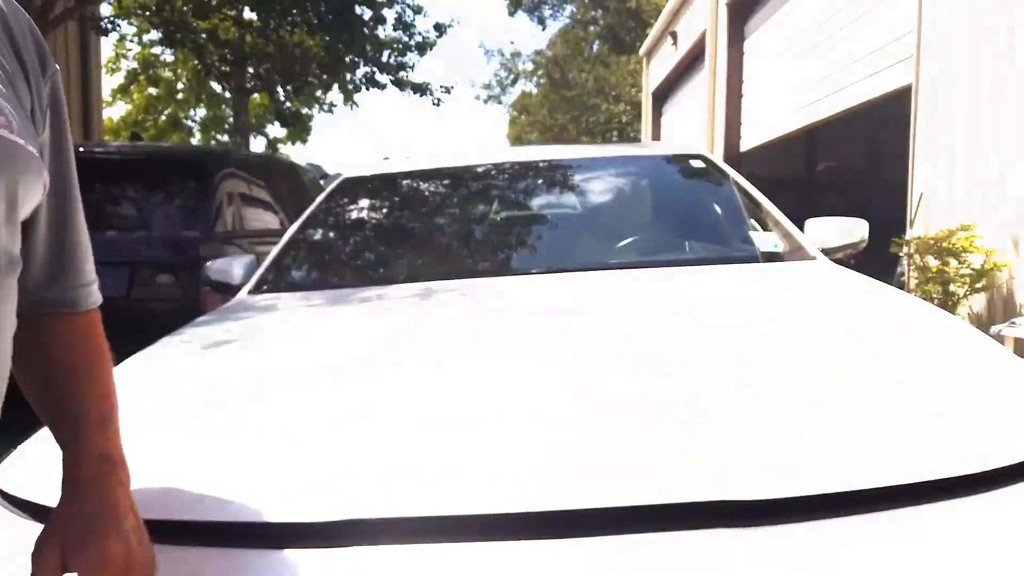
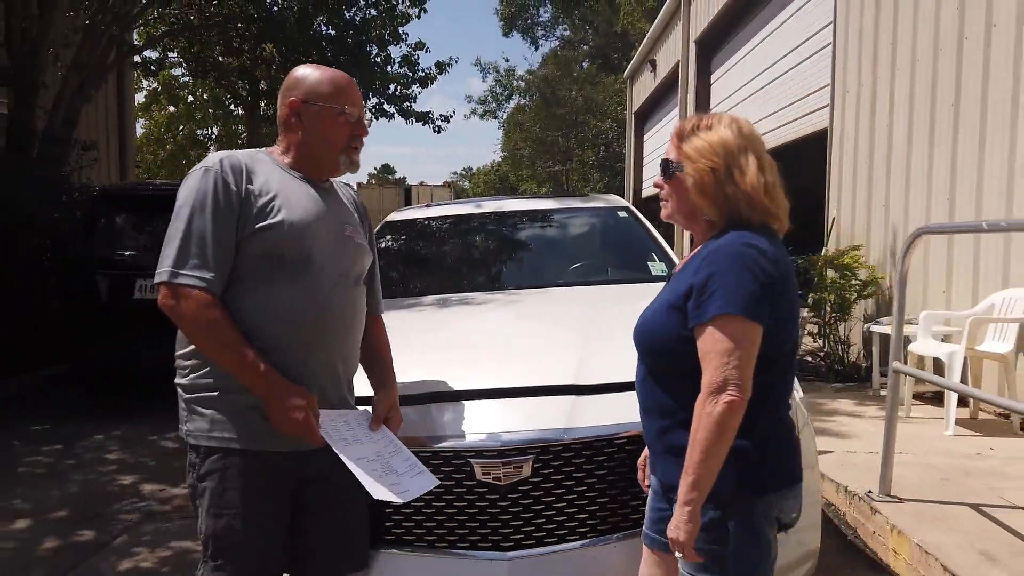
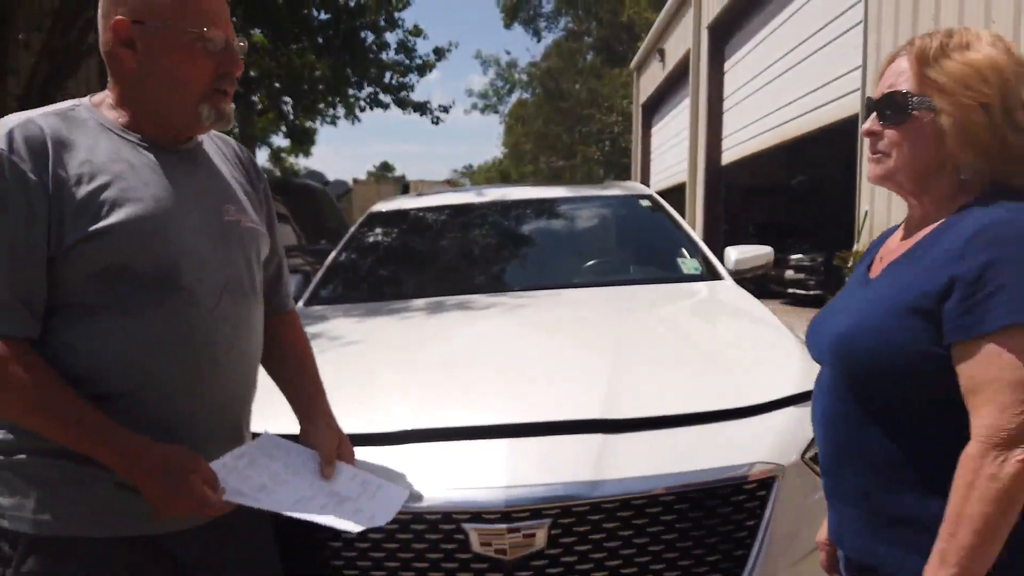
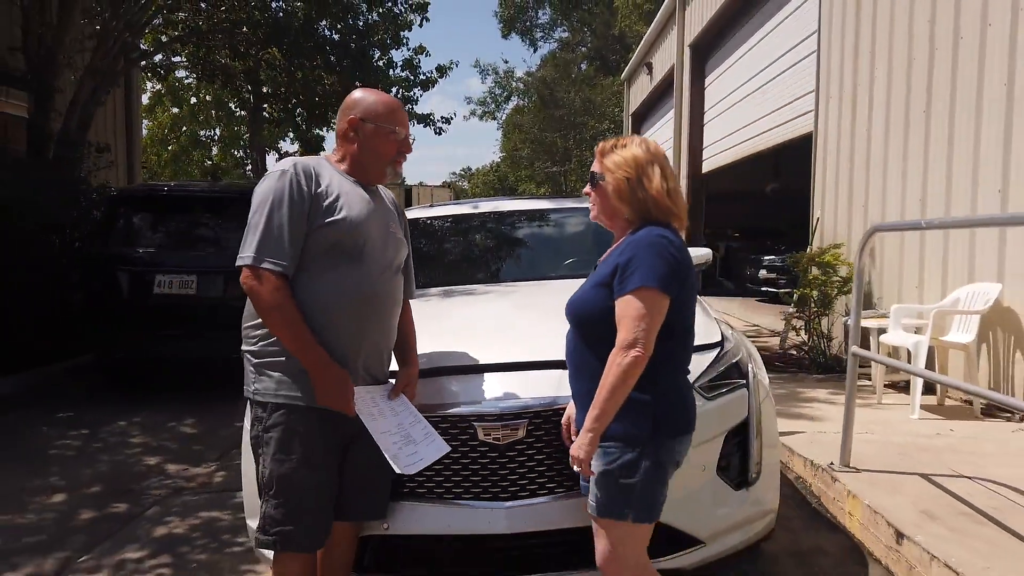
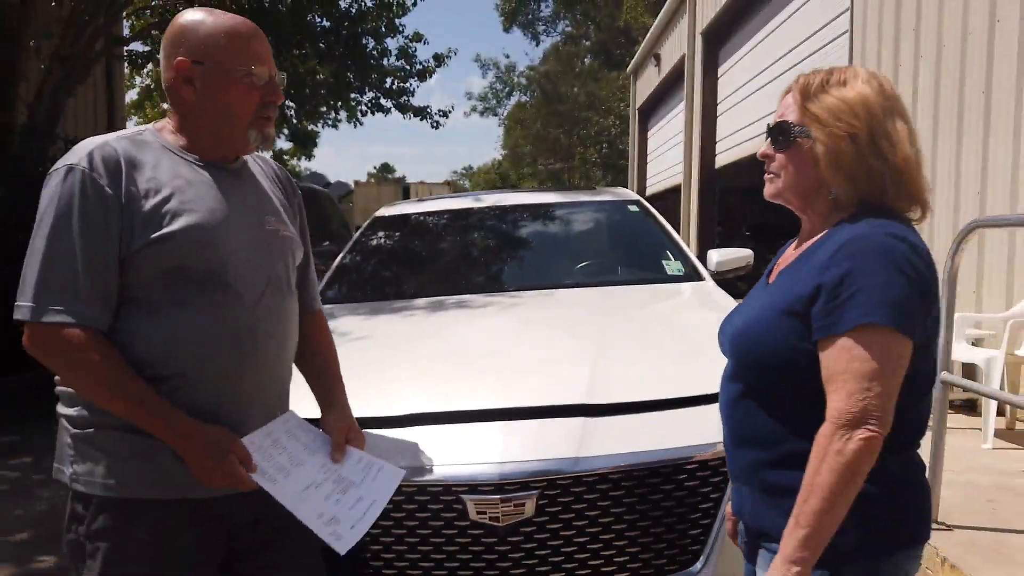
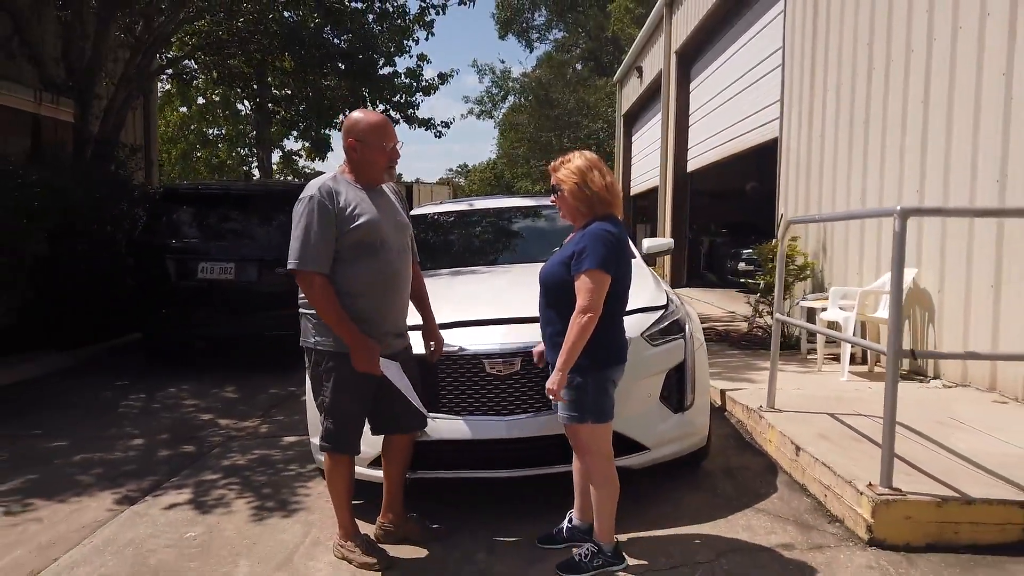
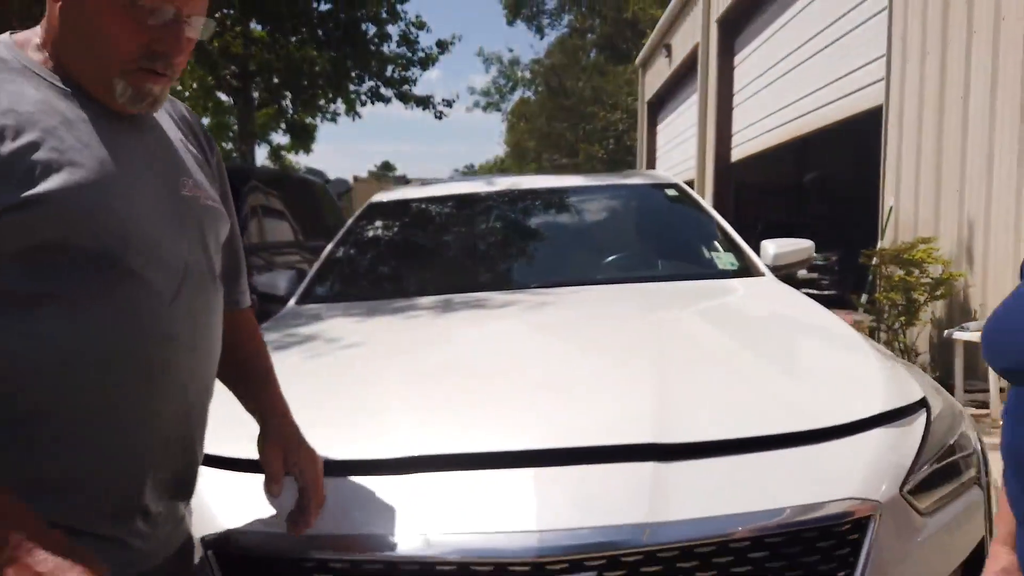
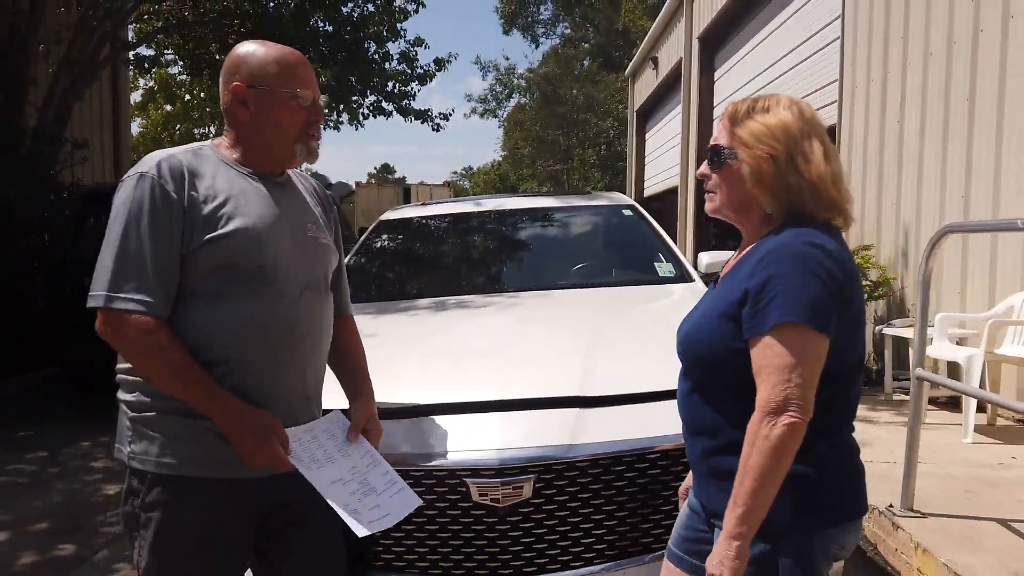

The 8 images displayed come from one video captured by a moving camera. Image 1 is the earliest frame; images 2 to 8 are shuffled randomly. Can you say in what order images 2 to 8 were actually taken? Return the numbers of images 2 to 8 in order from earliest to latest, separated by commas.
7, 3, 5, 8, 2, 4, 6
